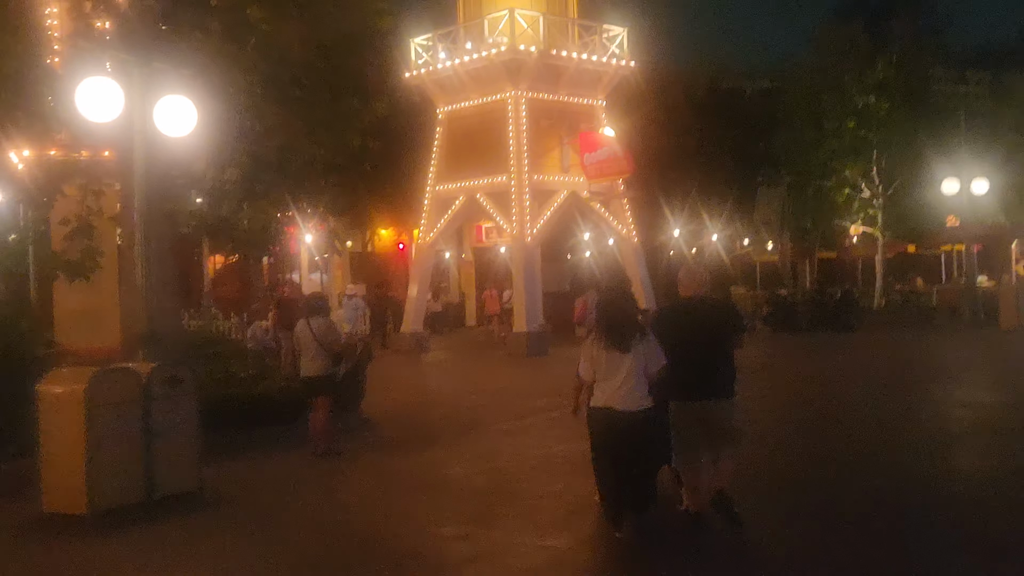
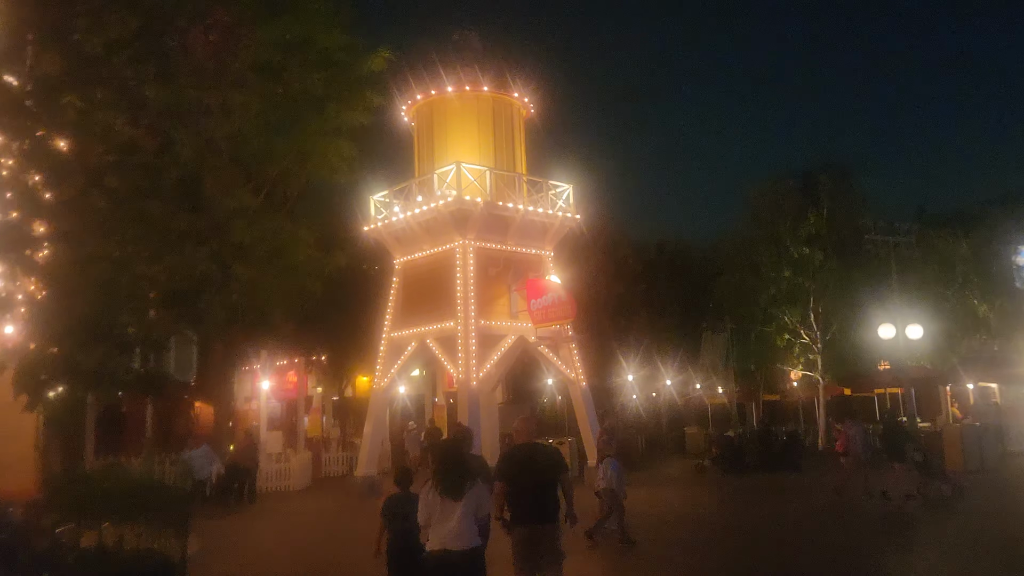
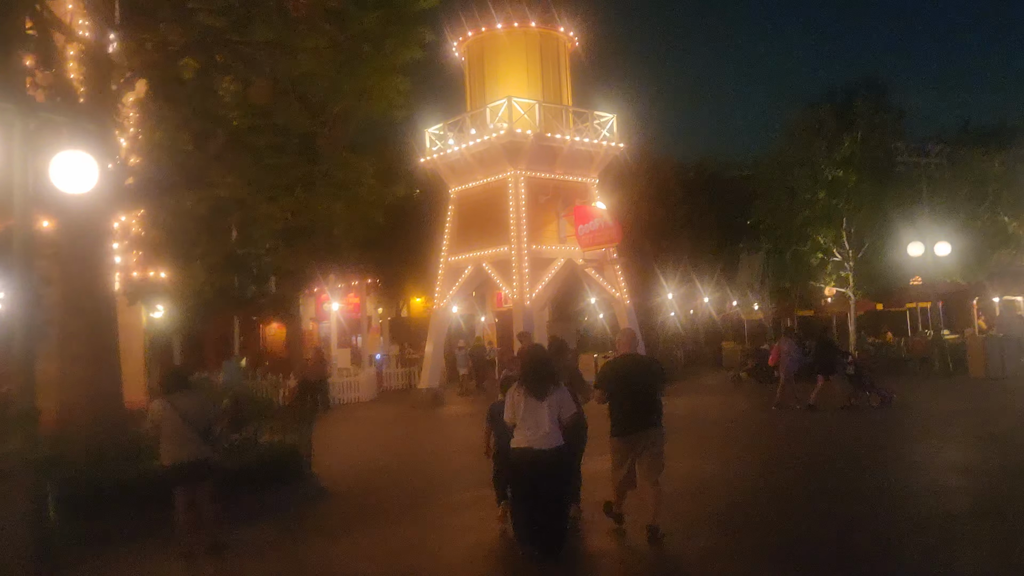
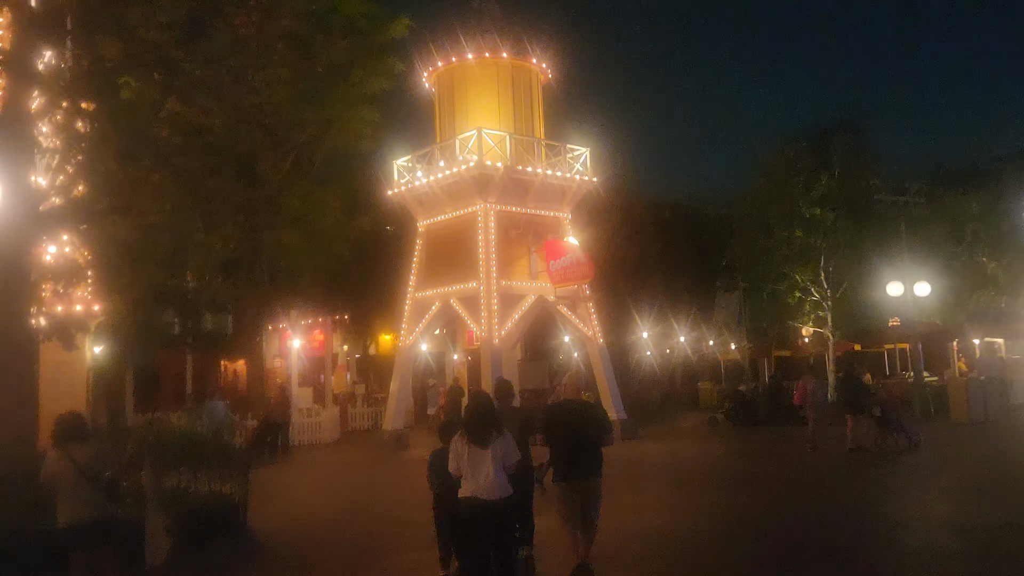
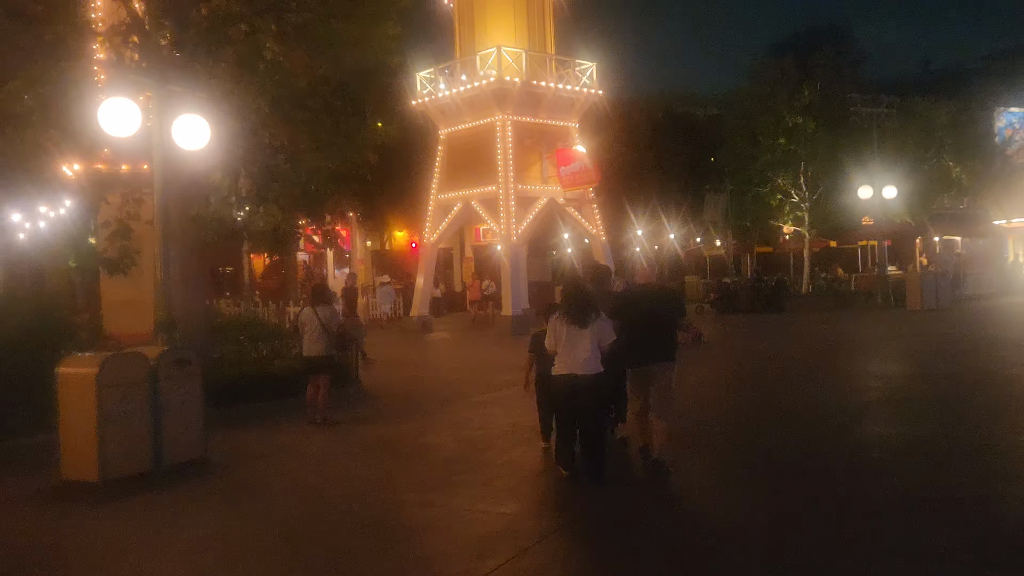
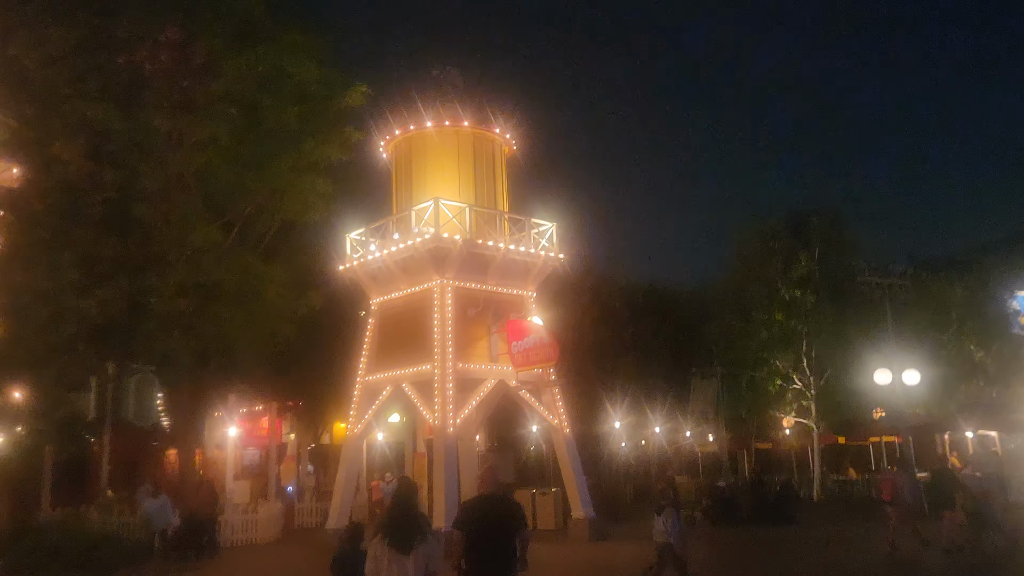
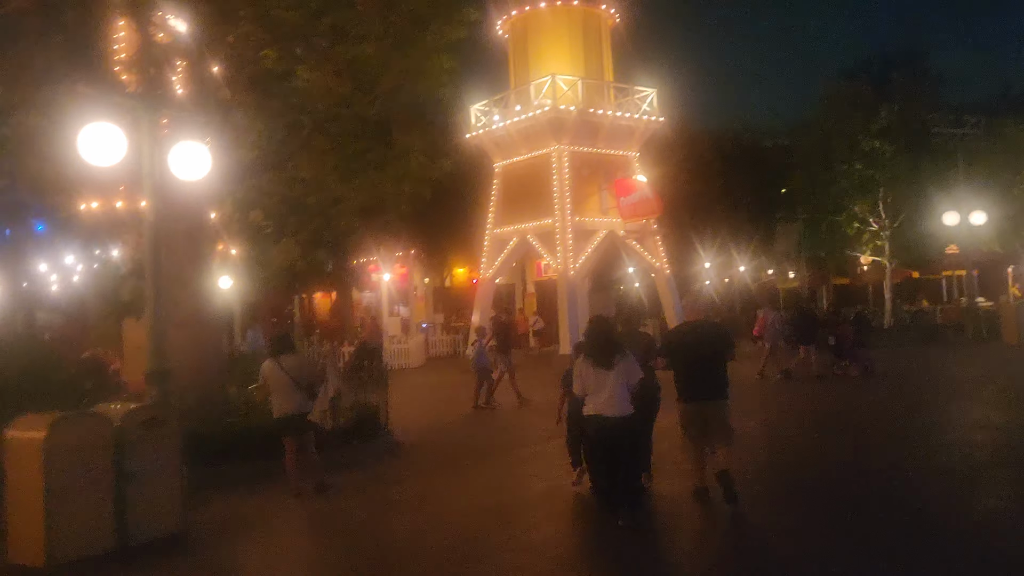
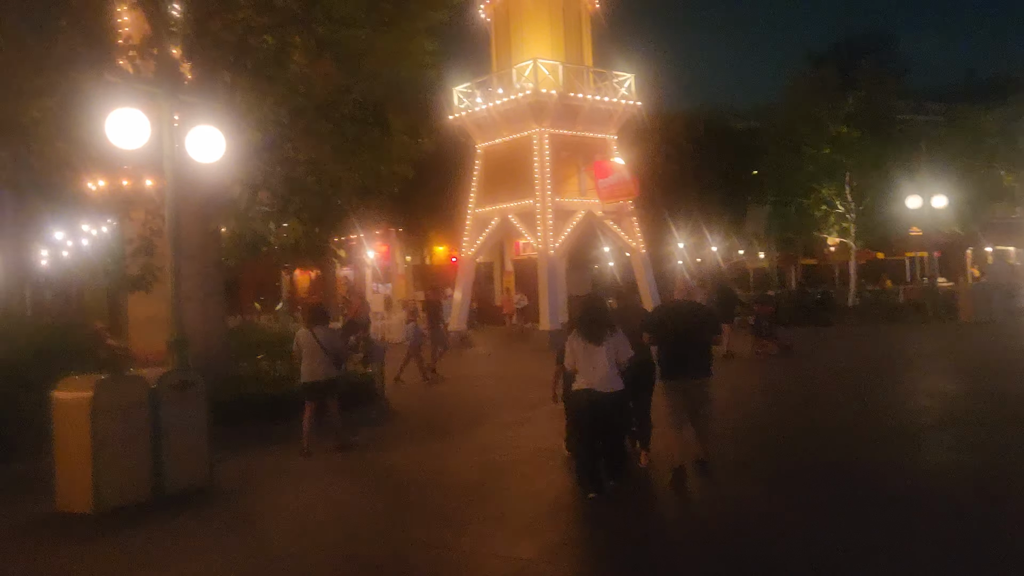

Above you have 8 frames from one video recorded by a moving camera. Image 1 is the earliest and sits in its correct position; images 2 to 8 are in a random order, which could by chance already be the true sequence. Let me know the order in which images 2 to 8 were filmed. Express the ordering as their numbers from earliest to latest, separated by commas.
5, 8, 7, 3, 4, 2, 6
